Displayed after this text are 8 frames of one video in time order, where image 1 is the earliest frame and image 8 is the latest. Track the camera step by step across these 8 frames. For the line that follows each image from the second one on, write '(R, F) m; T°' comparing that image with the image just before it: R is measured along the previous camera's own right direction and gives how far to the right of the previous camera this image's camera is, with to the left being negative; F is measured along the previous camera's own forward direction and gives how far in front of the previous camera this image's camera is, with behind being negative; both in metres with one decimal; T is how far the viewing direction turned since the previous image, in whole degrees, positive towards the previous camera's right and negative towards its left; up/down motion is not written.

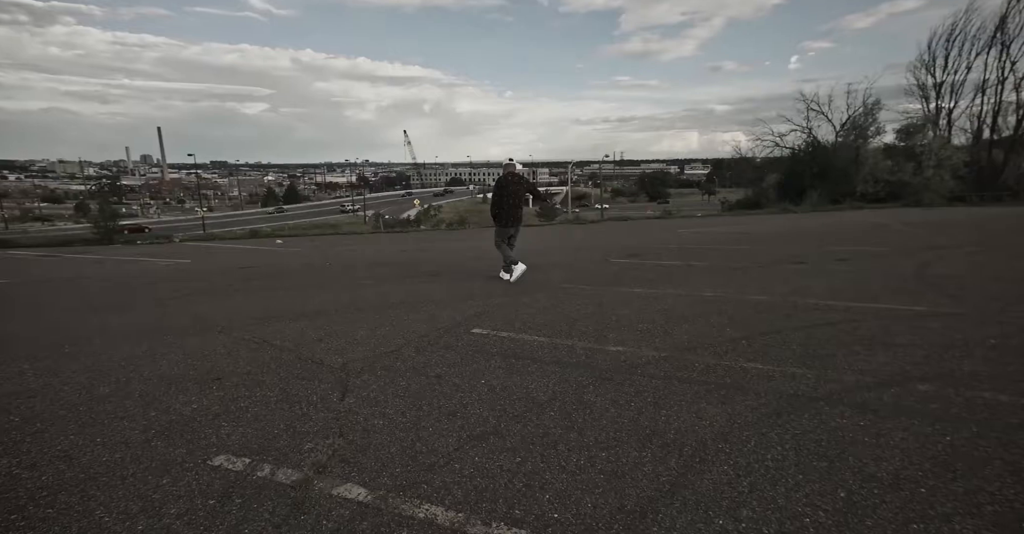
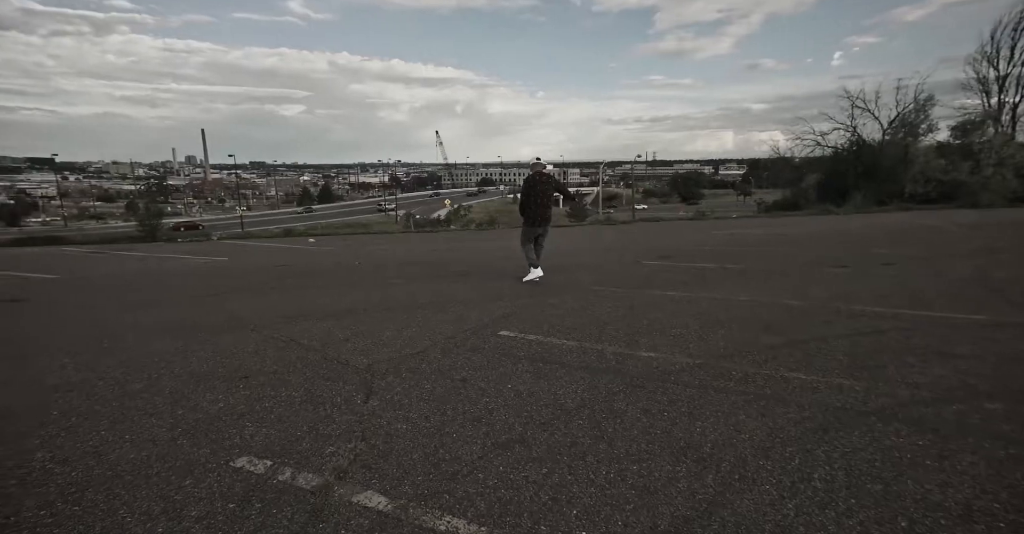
(0.0, +0.1) m; -3°
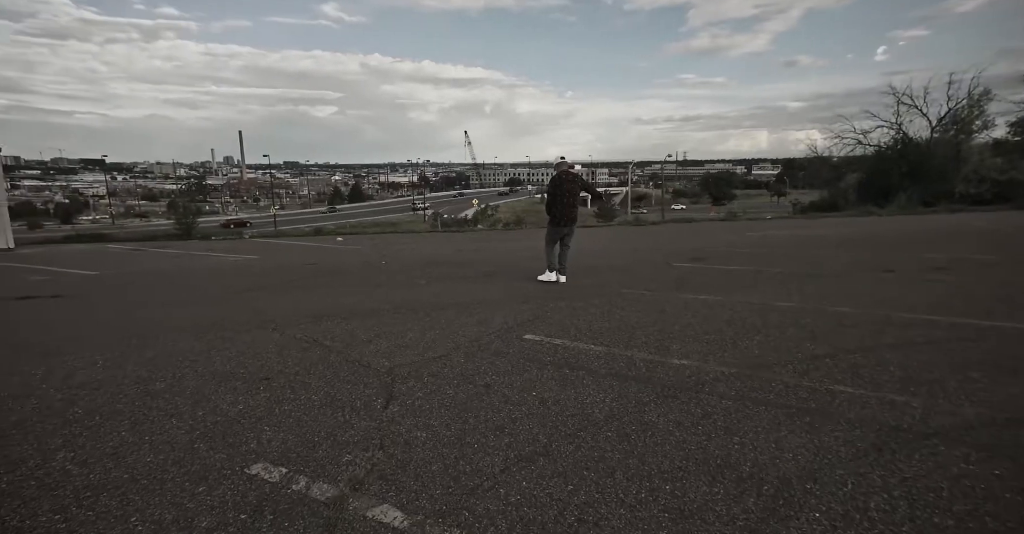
(0.0, +0.2) m; -3°
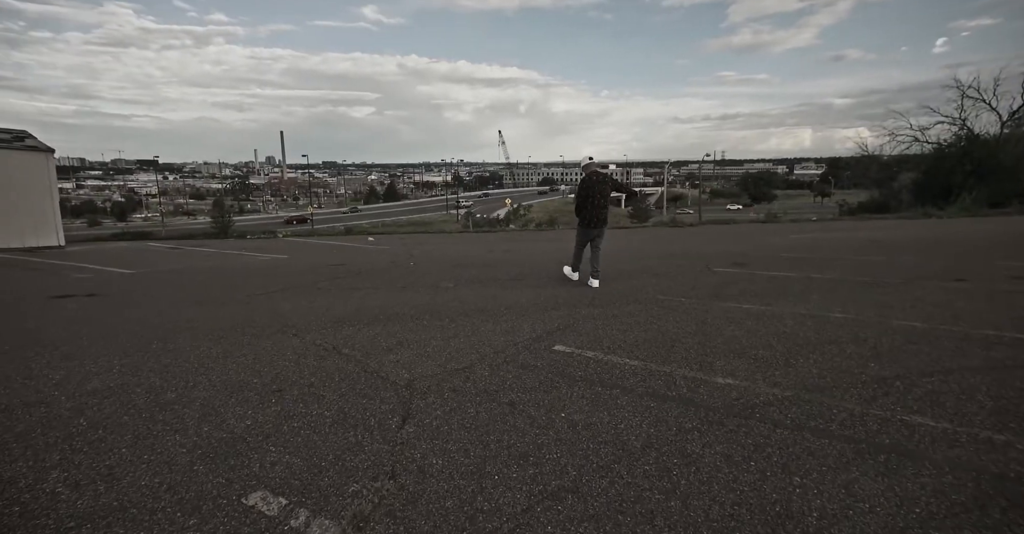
(0.0, +0.3) m; -3°
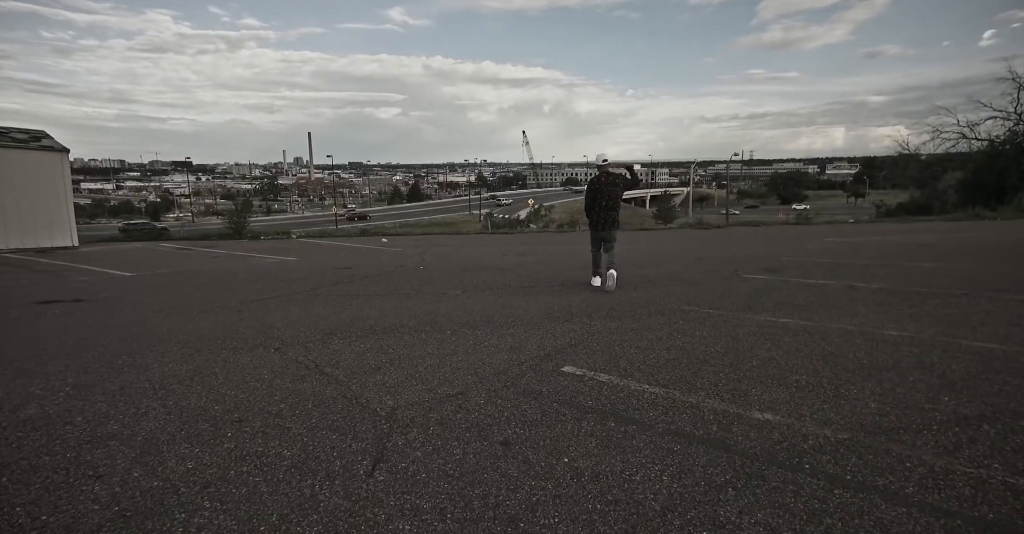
(+0.2, +0.6) m; -2°
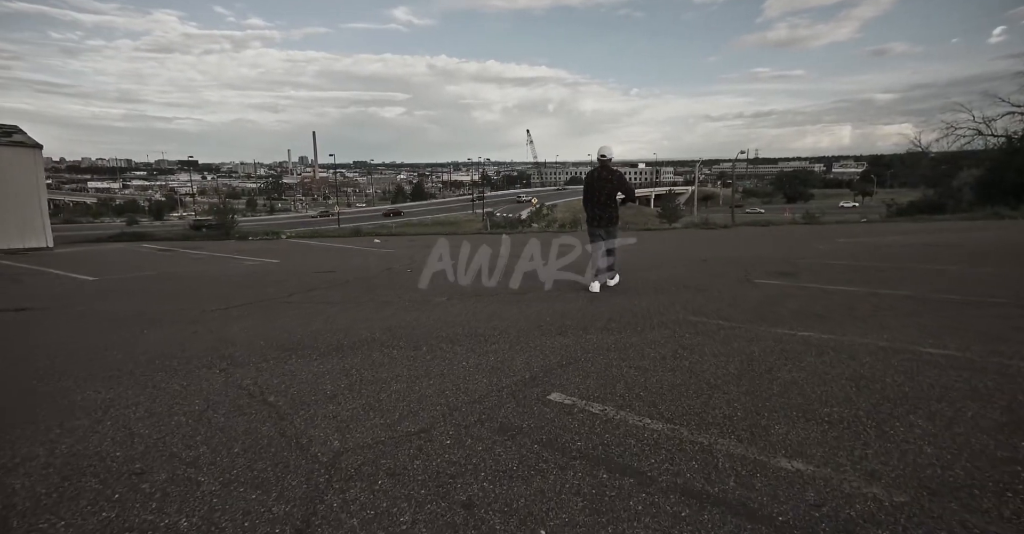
(+0.2, +0.7) m; 0°
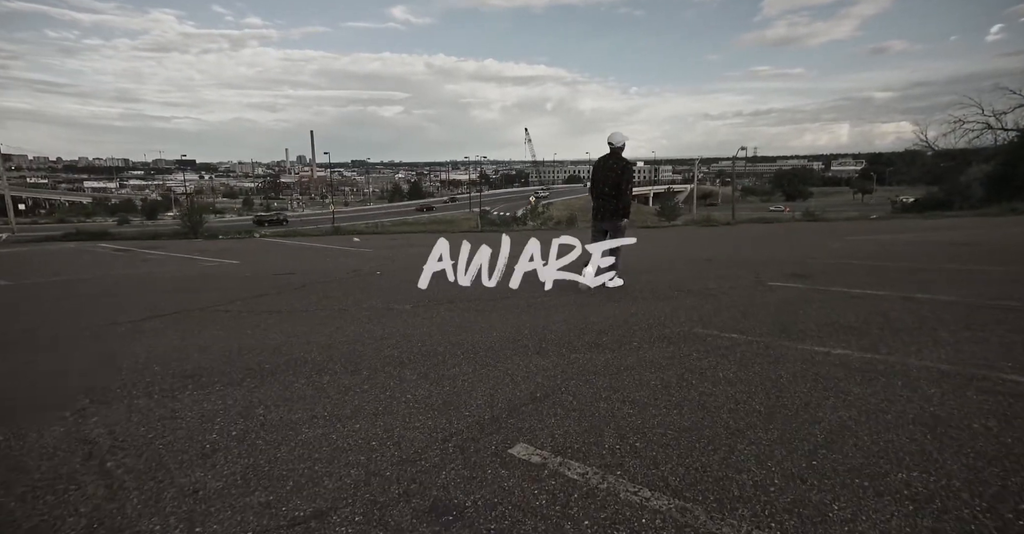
(+0.3, +1.1) m; 0°
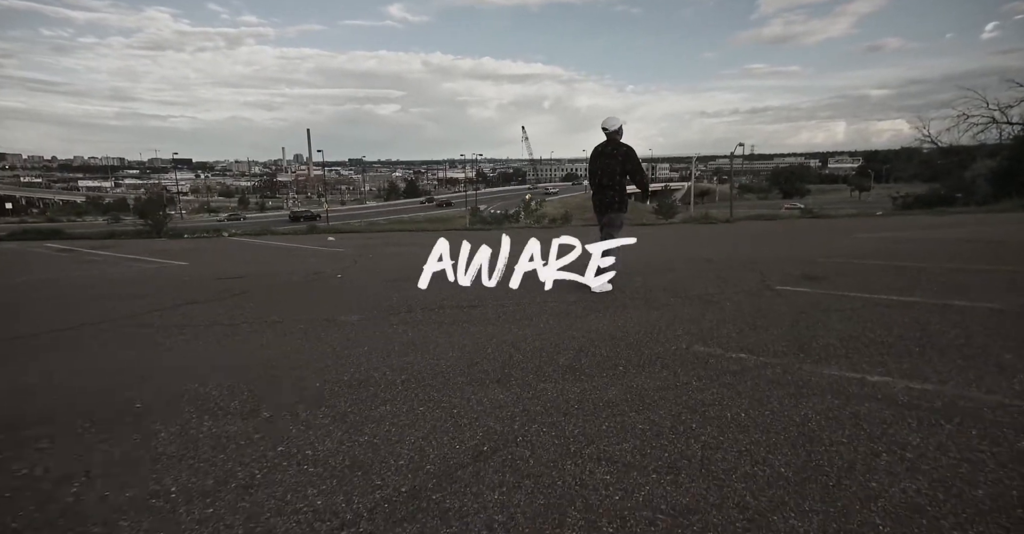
(+0.3, +1.0) m; 0°
